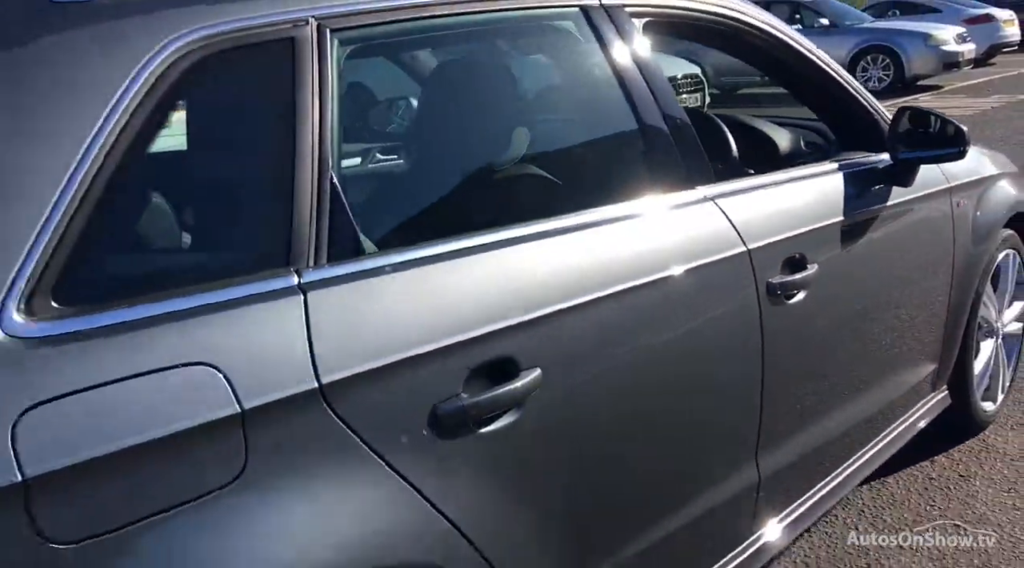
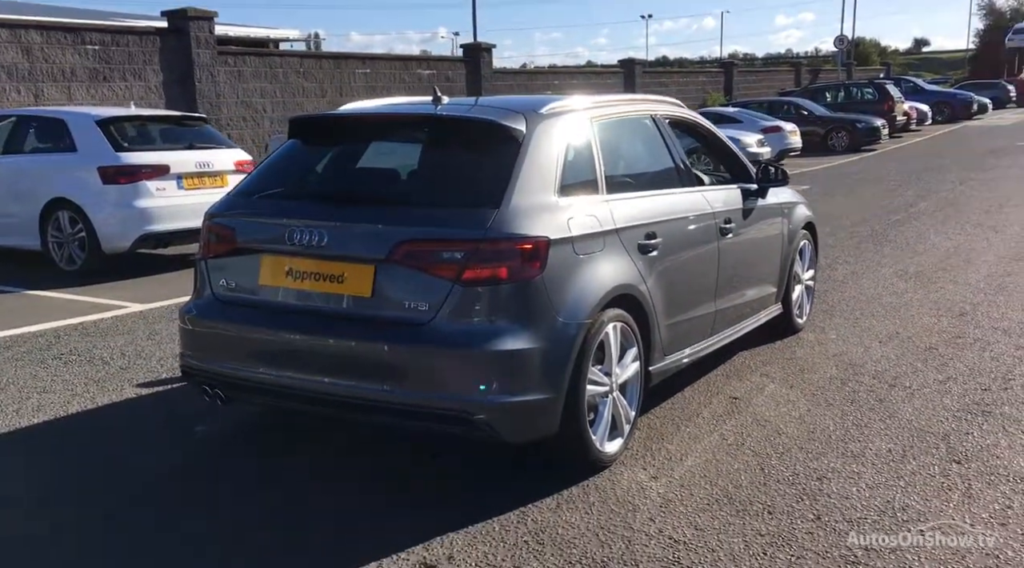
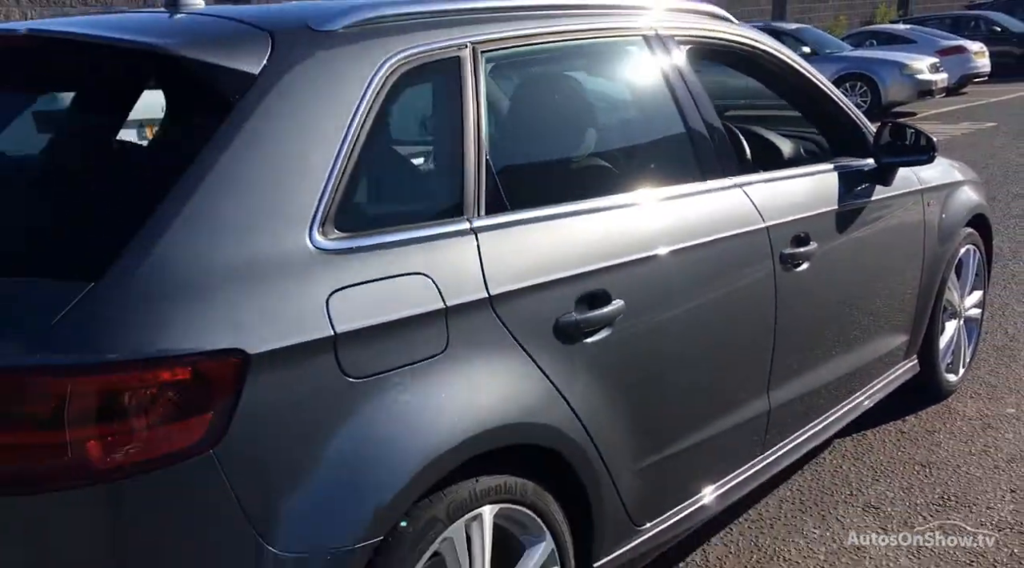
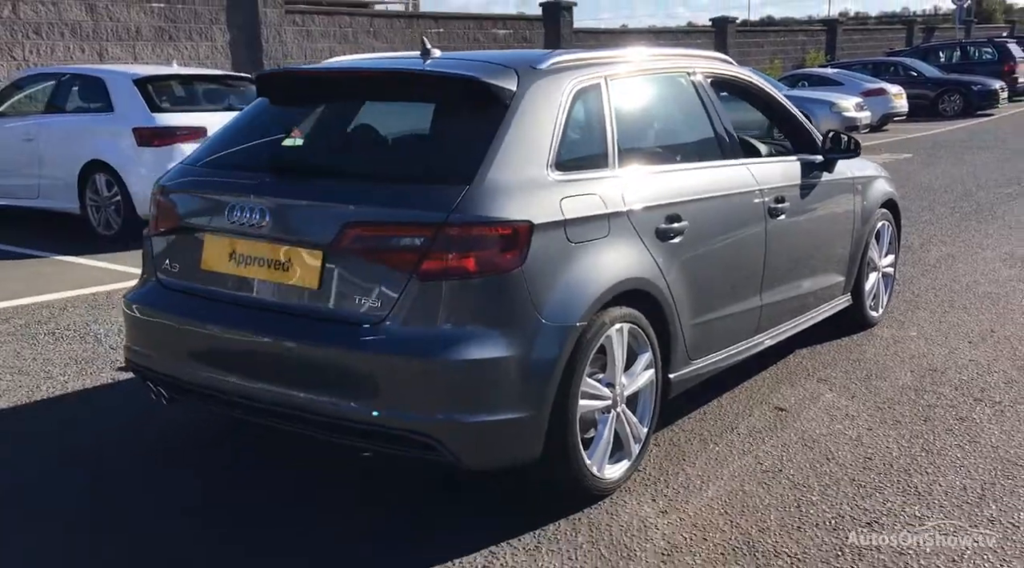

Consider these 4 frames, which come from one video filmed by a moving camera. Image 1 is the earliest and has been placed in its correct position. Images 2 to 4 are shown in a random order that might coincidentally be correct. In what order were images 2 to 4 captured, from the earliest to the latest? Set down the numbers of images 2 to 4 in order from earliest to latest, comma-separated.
3, 4, 2
